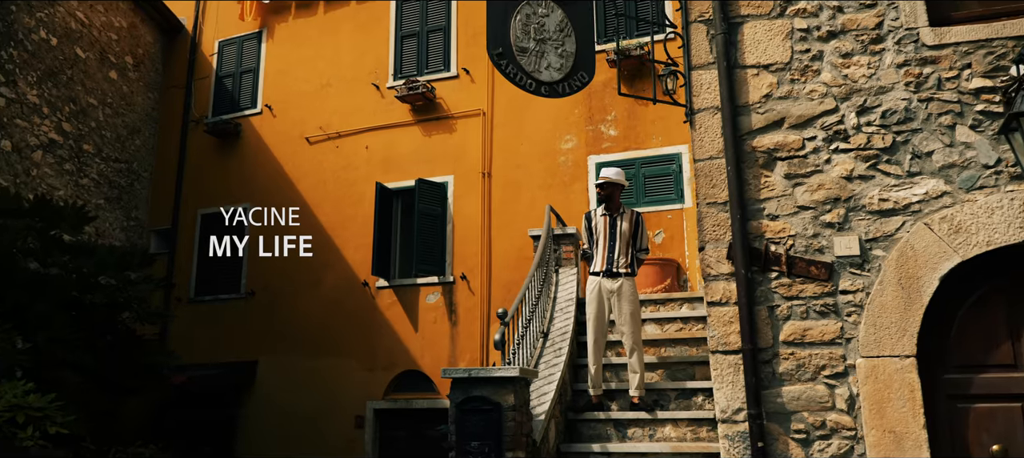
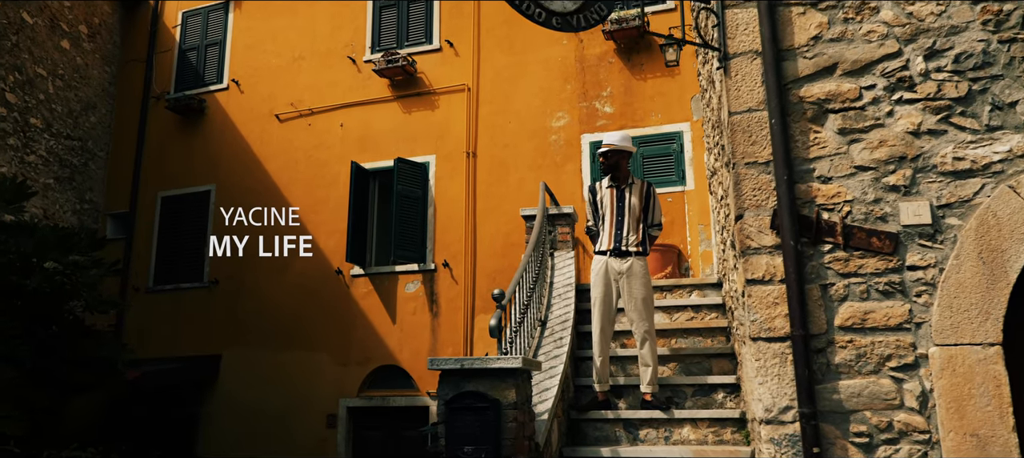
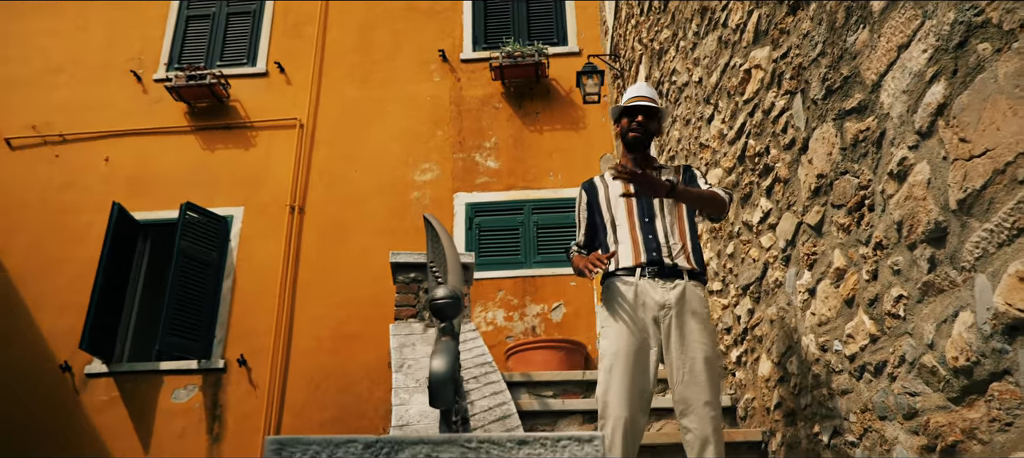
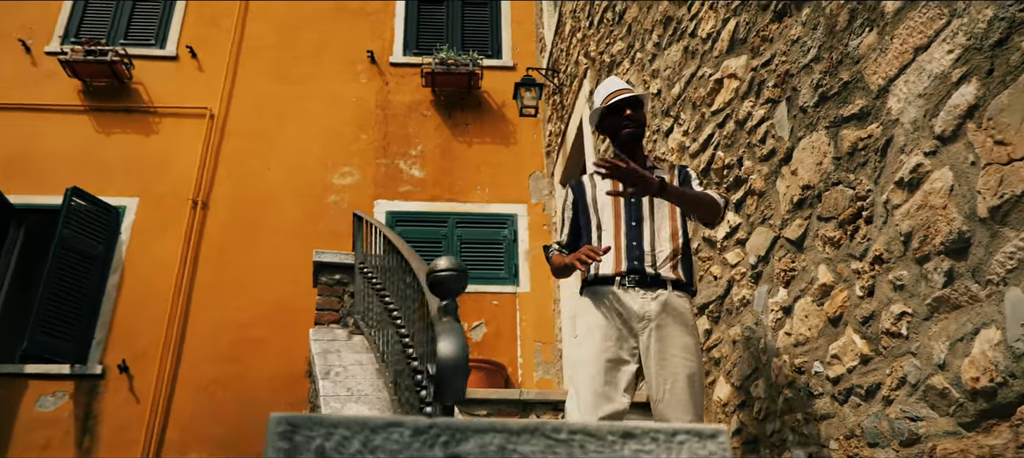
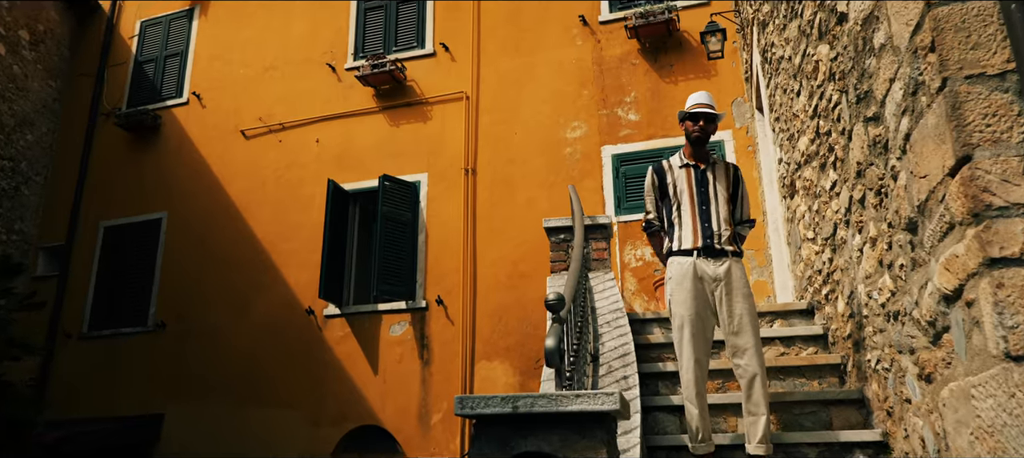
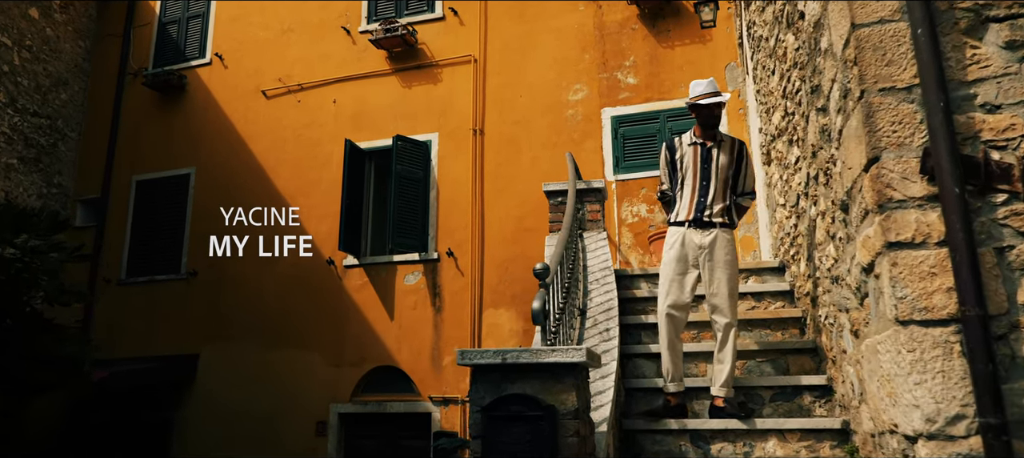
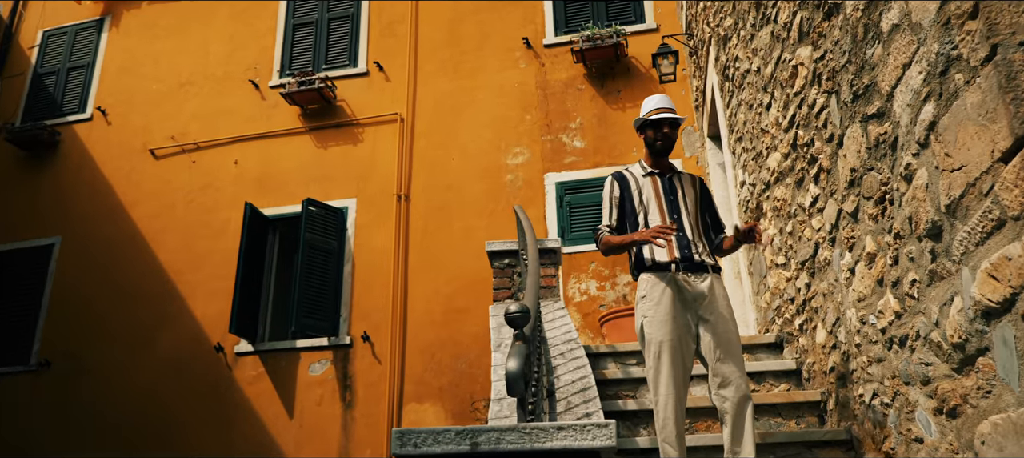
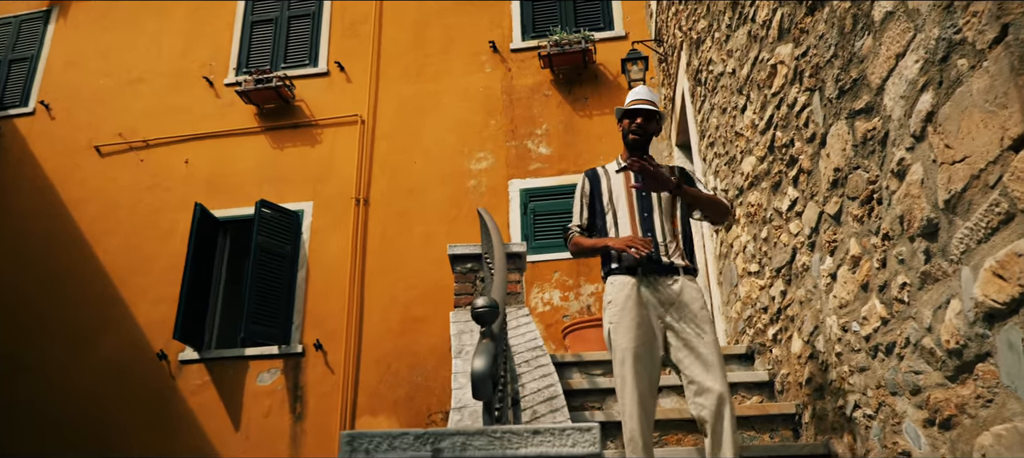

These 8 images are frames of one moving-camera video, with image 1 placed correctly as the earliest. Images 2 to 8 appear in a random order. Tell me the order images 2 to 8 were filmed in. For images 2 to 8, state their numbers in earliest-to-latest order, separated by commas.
2, 6, 5, 7, 8, 3, 4
